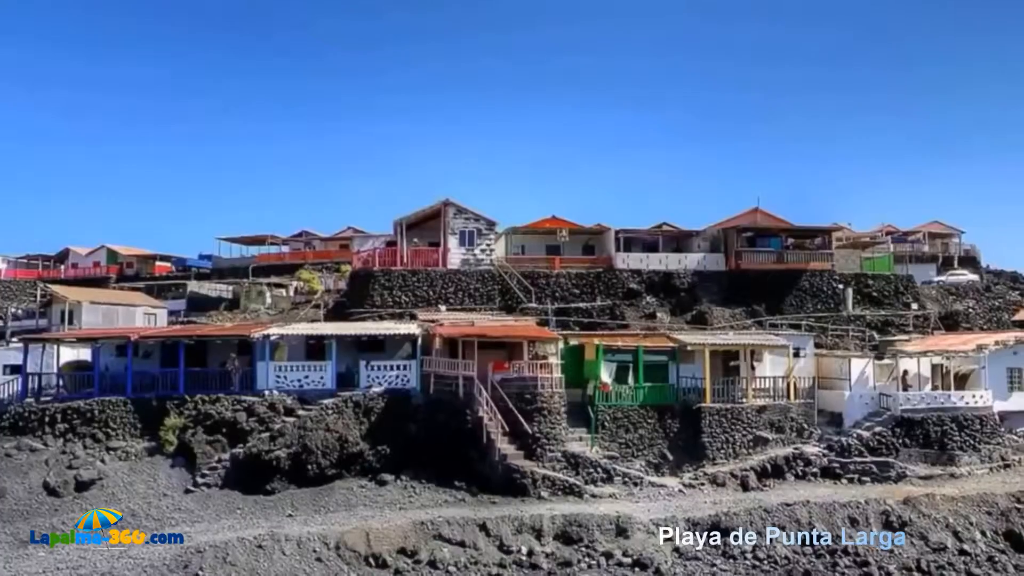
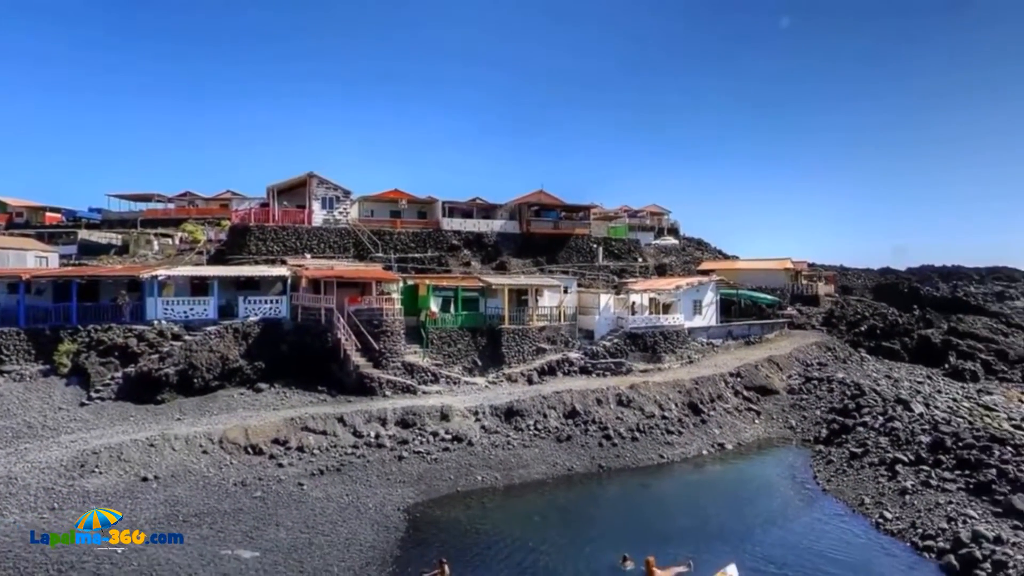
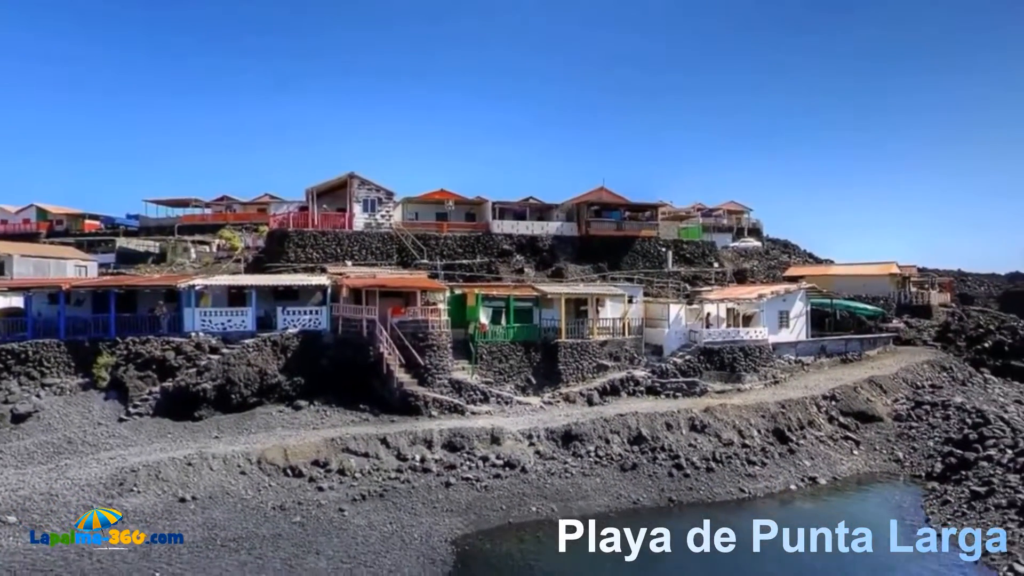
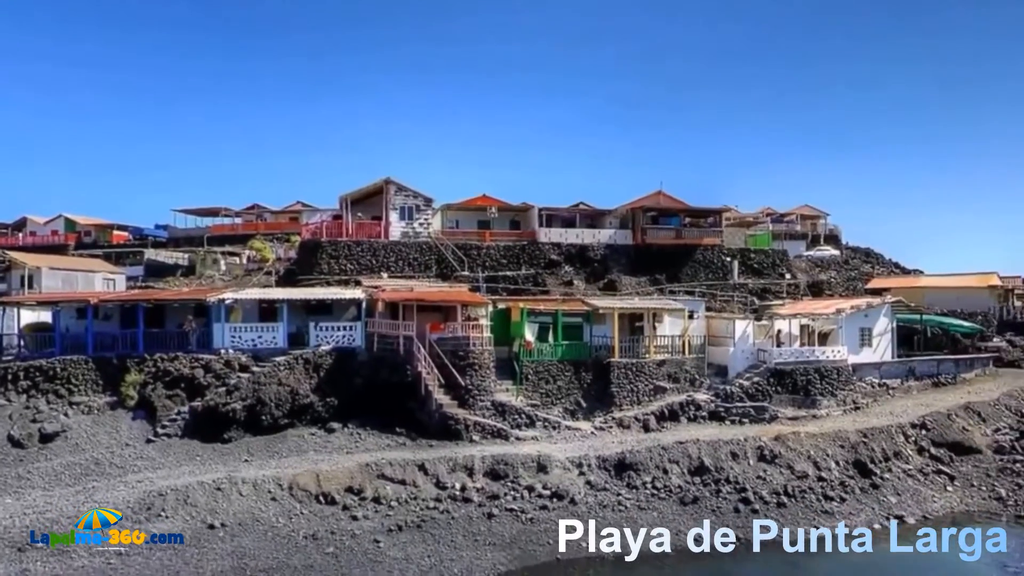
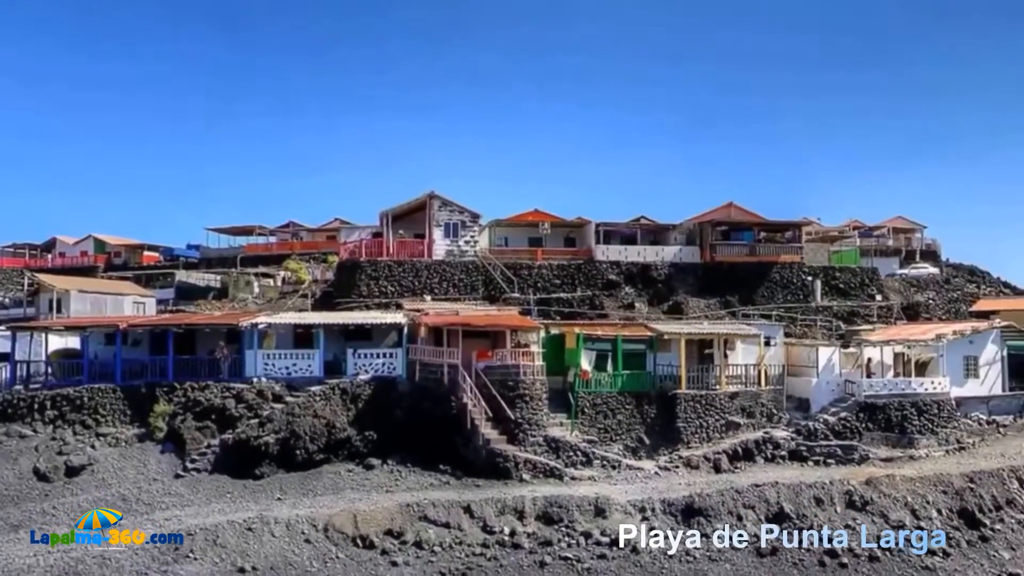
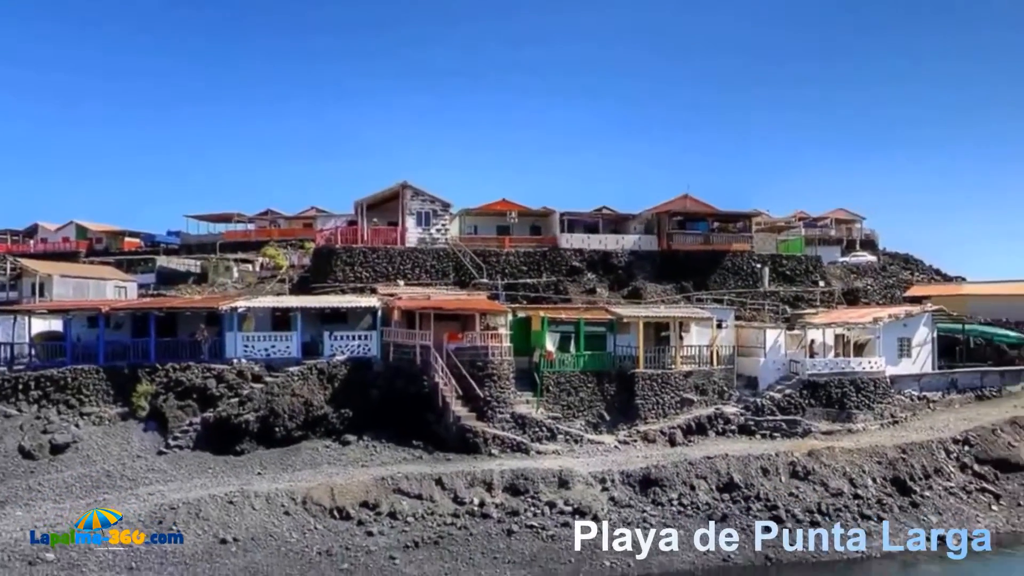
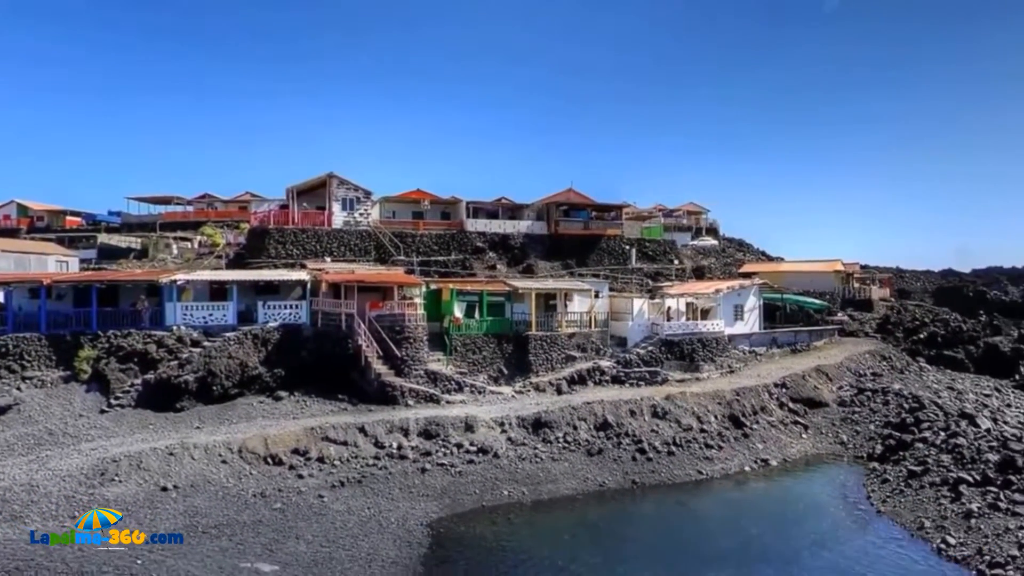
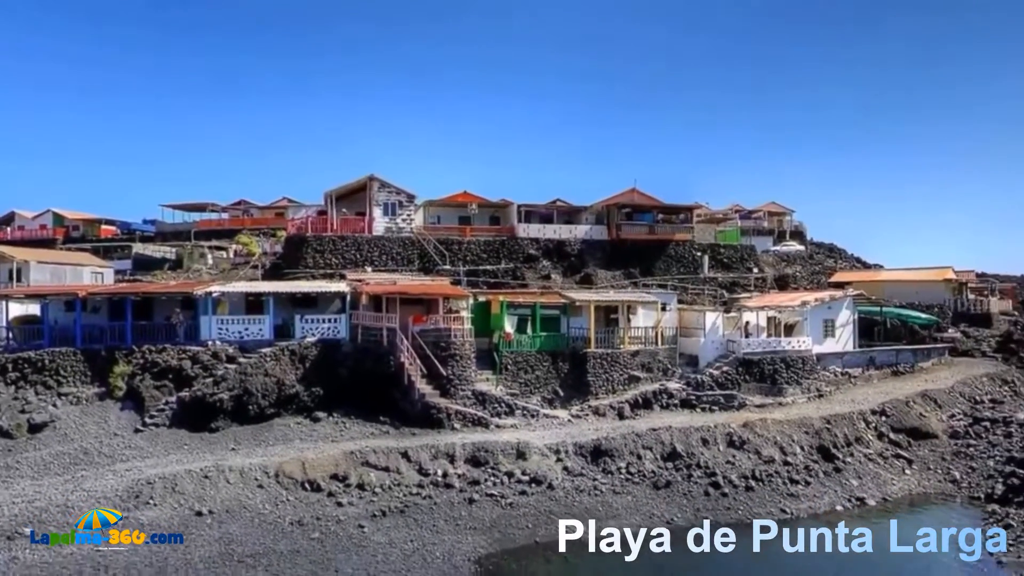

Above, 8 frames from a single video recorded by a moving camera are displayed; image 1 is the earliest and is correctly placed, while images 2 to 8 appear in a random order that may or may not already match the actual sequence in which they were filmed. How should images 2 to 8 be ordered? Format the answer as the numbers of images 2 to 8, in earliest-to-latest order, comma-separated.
5, 6, 4, 8, 3, 7, 2
